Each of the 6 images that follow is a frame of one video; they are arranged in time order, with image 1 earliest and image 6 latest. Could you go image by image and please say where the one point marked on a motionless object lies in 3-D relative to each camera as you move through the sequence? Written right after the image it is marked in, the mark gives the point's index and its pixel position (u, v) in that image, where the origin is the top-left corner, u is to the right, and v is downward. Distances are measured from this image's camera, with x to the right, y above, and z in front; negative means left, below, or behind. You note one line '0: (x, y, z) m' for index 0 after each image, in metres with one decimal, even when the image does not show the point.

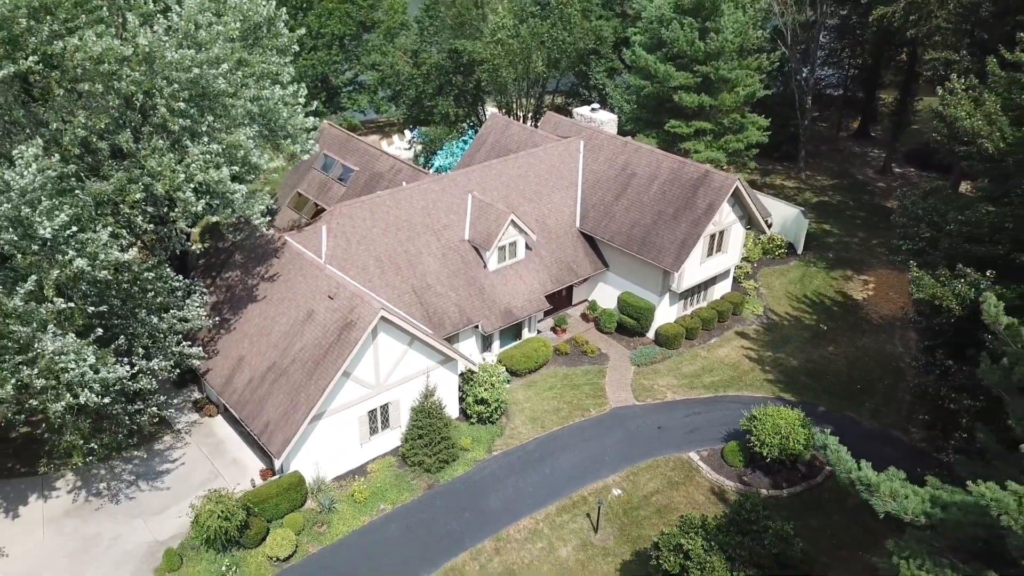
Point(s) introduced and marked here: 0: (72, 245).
0: (-10.3, +0.9, +19.0) m
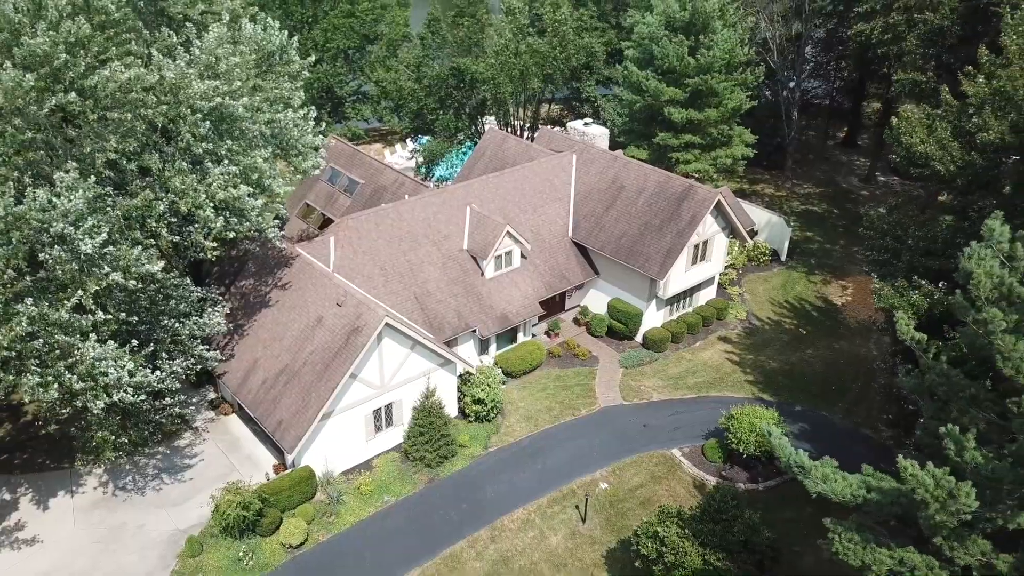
0: (-10.5, +0.6, +21.0) m
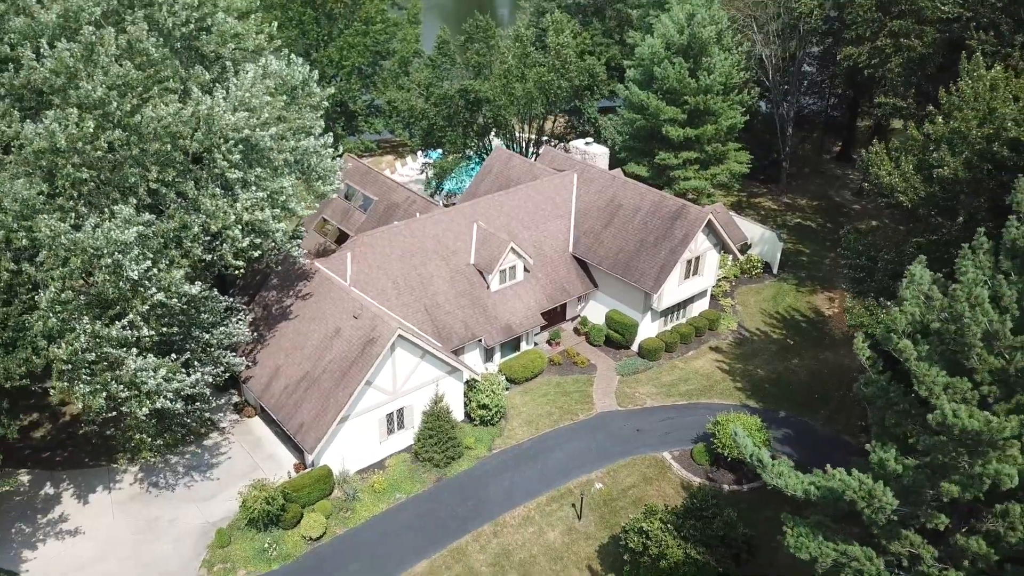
0: (-10.4, +0.2, +23.3) m
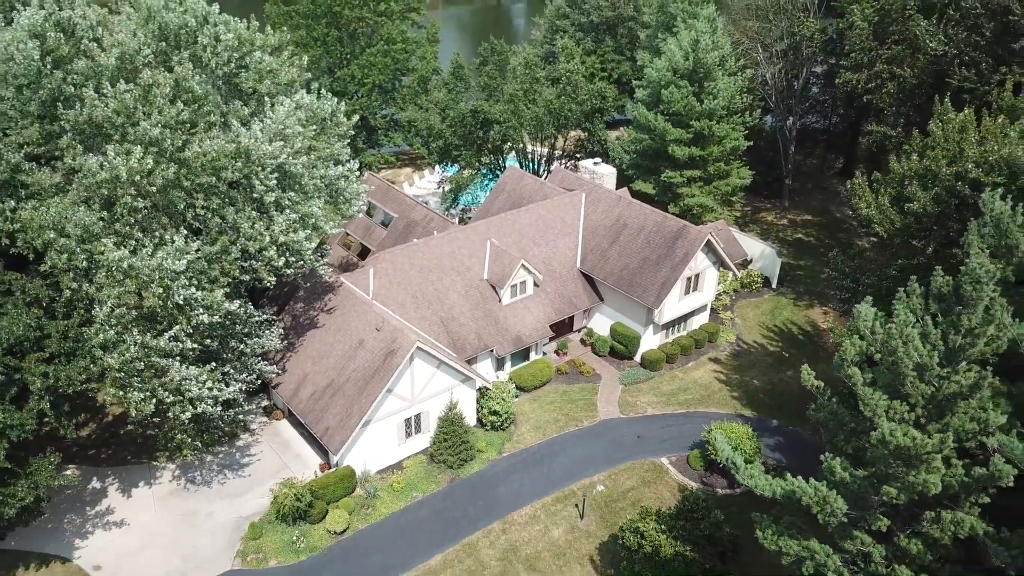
0: (-10.1, -0.3, +25.8) m
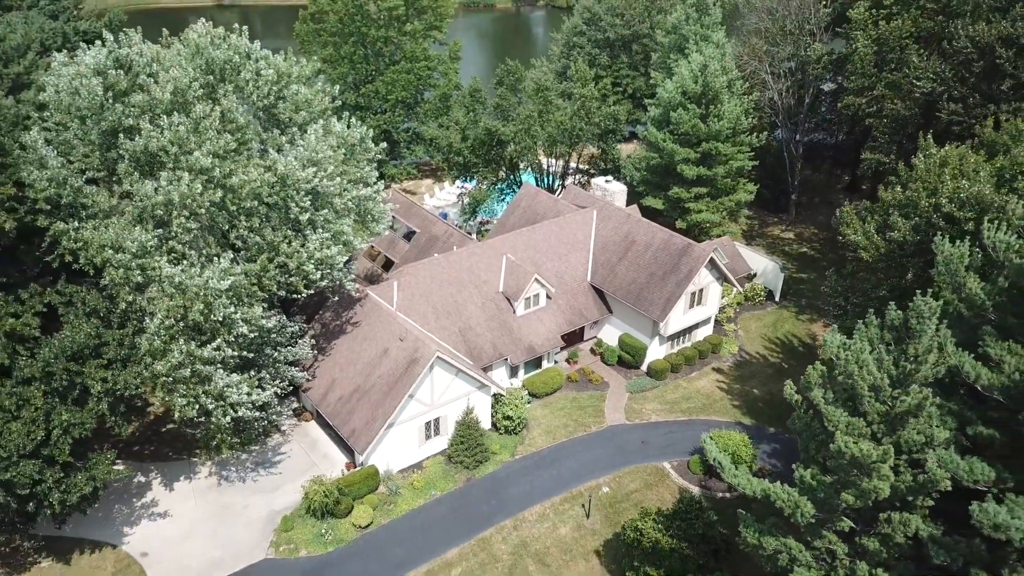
0: (-9.7, -0.8, +28.4) m
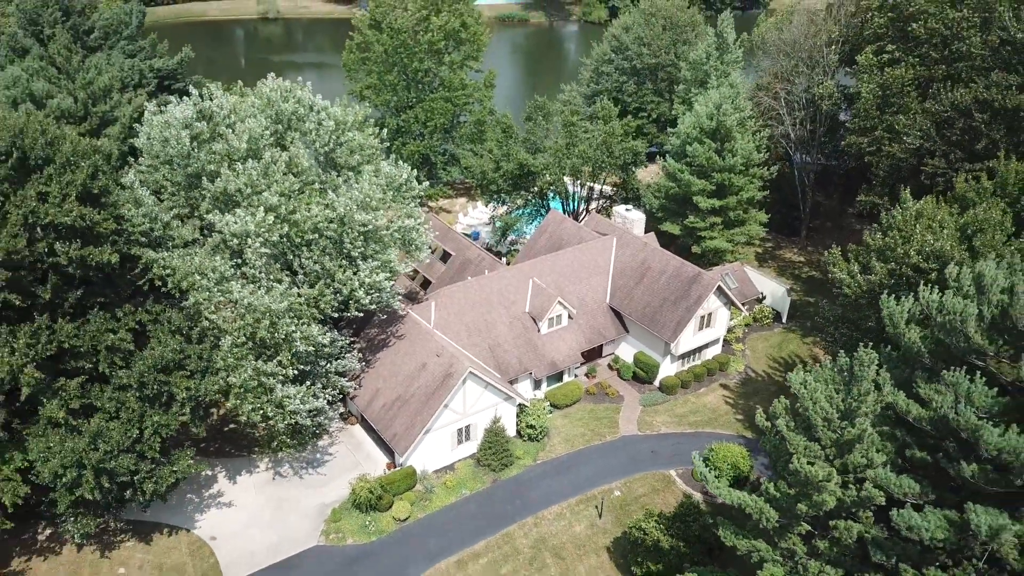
0: (-8.7, -1.7, +32.9) m
